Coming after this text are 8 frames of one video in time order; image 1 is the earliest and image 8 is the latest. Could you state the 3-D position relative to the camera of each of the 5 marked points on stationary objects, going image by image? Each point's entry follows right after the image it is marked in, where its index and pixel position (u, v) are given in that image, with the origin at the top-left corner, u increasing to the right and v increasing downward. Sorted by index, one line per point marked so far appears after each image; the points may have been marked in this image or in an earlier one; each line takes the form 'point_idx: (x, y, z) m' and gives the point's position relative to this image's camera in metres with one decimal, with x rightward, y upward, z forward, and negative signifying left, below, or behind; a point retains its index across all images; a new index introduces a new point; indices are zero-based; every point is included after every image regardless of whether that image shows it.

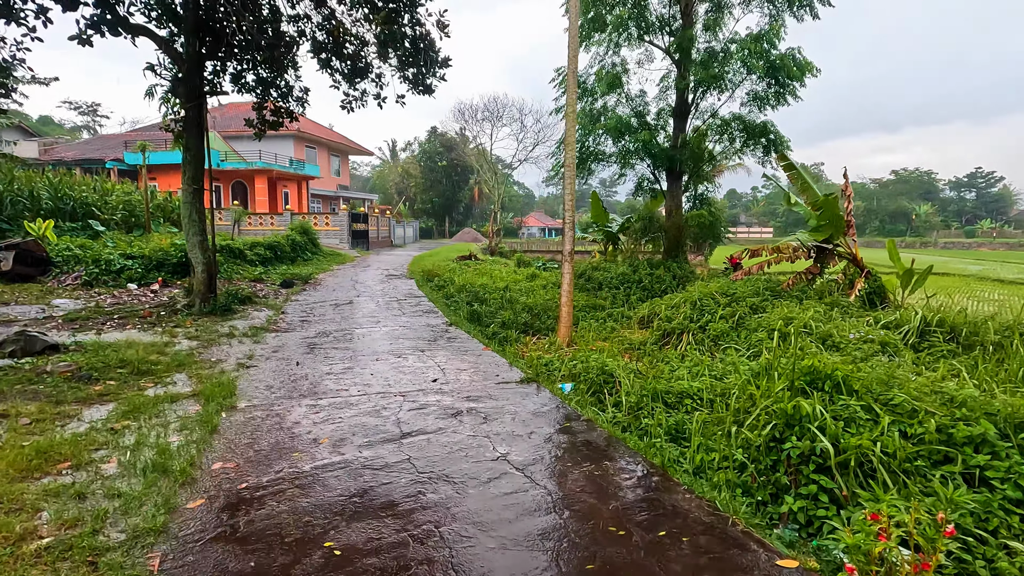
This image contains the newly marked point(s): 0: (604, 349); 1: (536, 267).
0: (+1.0, -0.6, +5.6) m
1: (+0.6, +0.5, +12.9) m
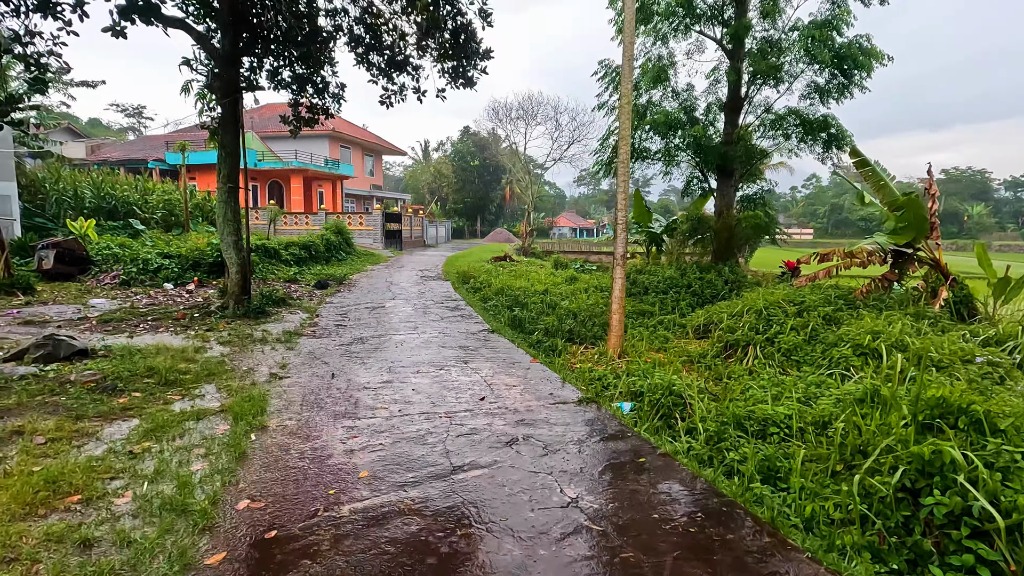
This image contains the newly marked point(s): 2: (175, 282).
0: (+1.4, -0.7, +5.1) m
1: (+1.5, +0.4, +12.5) m
2: (-5.5, +0.1, +8.8) m
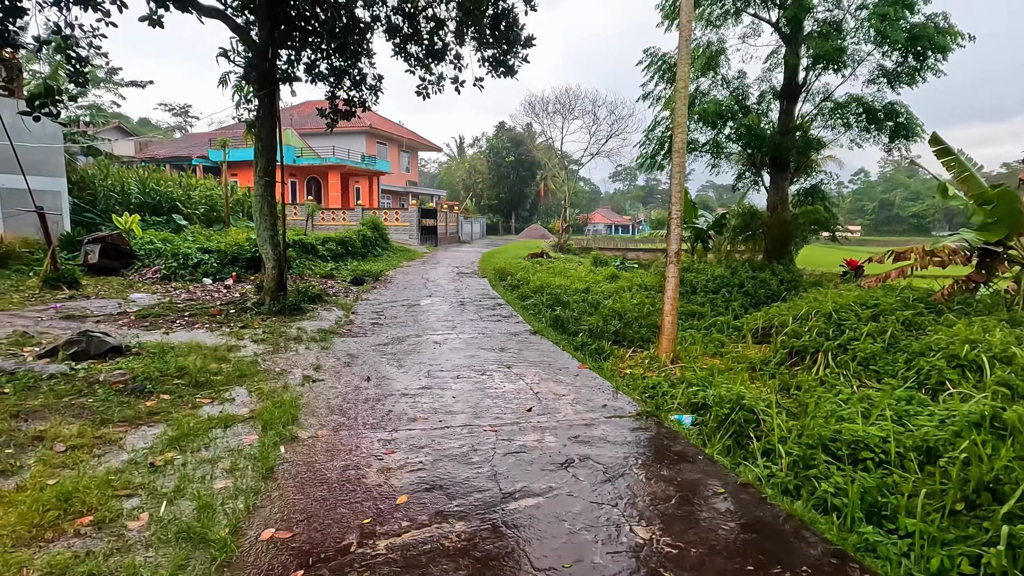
0: (+1.8, -0.7, +4.7) m
1: (+2.3, +0.5, +12.0) m
2: (-4.9, +0.2, +8.8) m
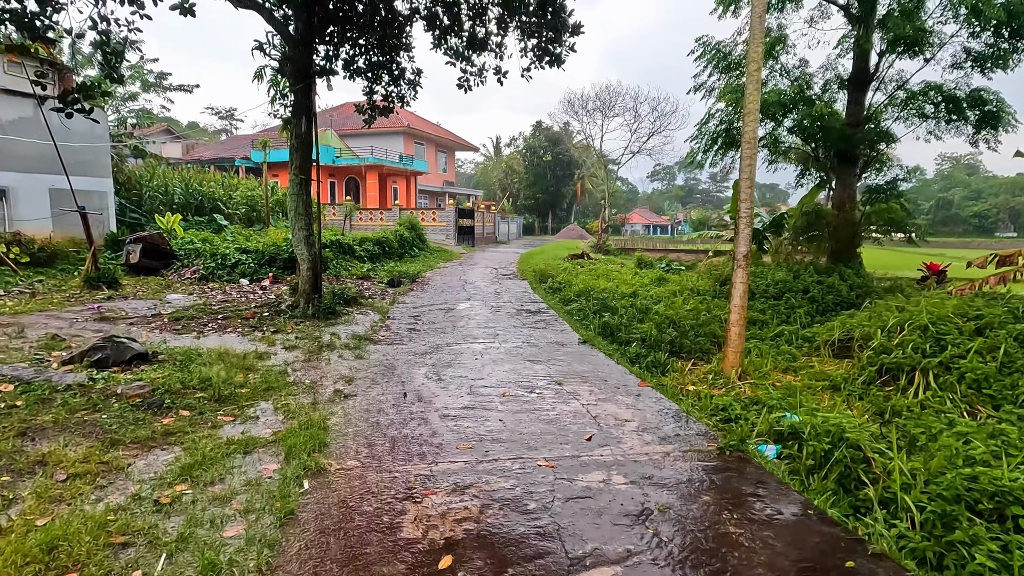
0: (+2.2, -0.8, +4.1) m
1: (+3.2, +0.4, +11.4) m
2: (-4.2, +0.2, +8.7) m
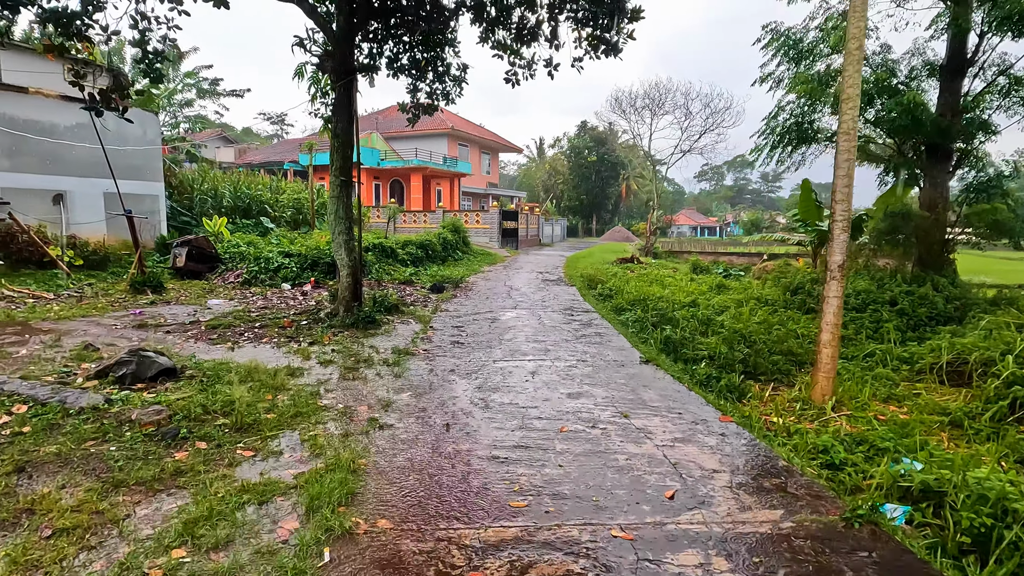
0: (+2.6, -0.9, +3.5) m
1: (+4.1, +0.2, +10.7) m
2: (-3.5, +0.1, +8.5) m
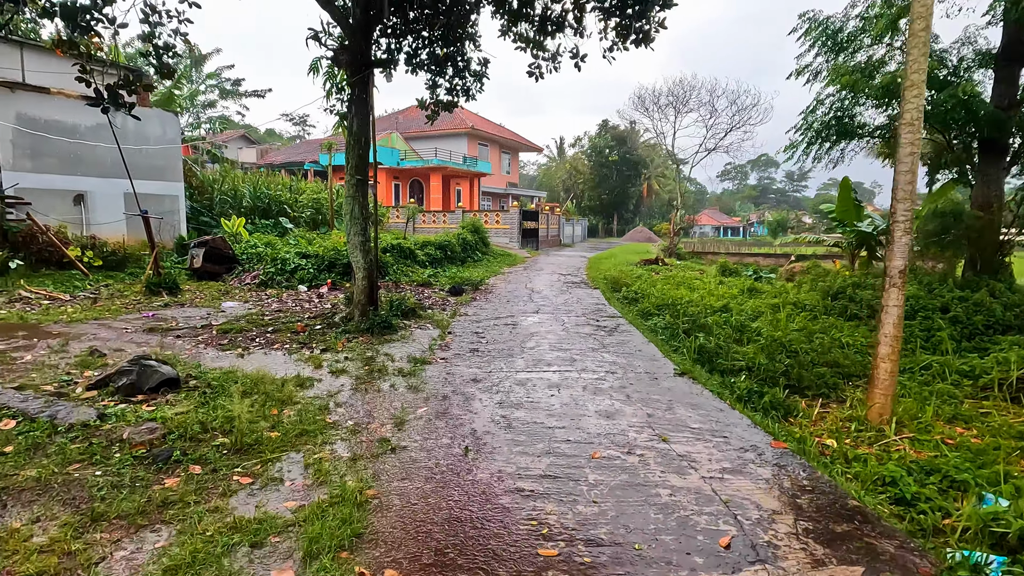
0: (+2.7, -0.9, +3.1) m
1: (+4.5, +0.2, +10.2) m
2: (-3.2, +0.1, +8.3) m
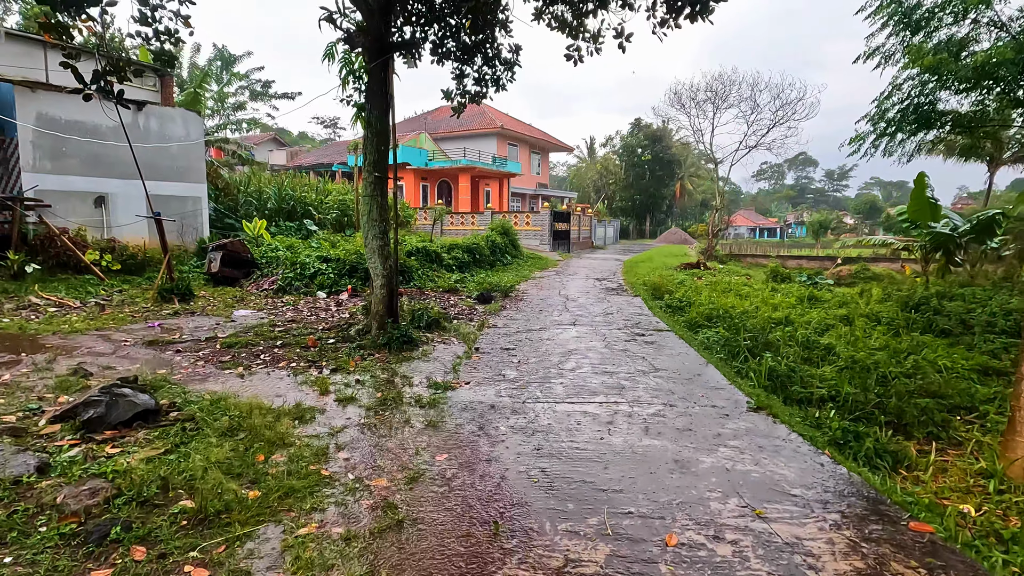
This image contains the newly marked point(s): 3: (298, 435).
0: (+2.9, -1.0, +2.3) m
1: (+5.1, +0.1, +9.3) m
2: (-2.7, 0.0, +7.8) m
3: (-1.1, -0.8, +2.9) m
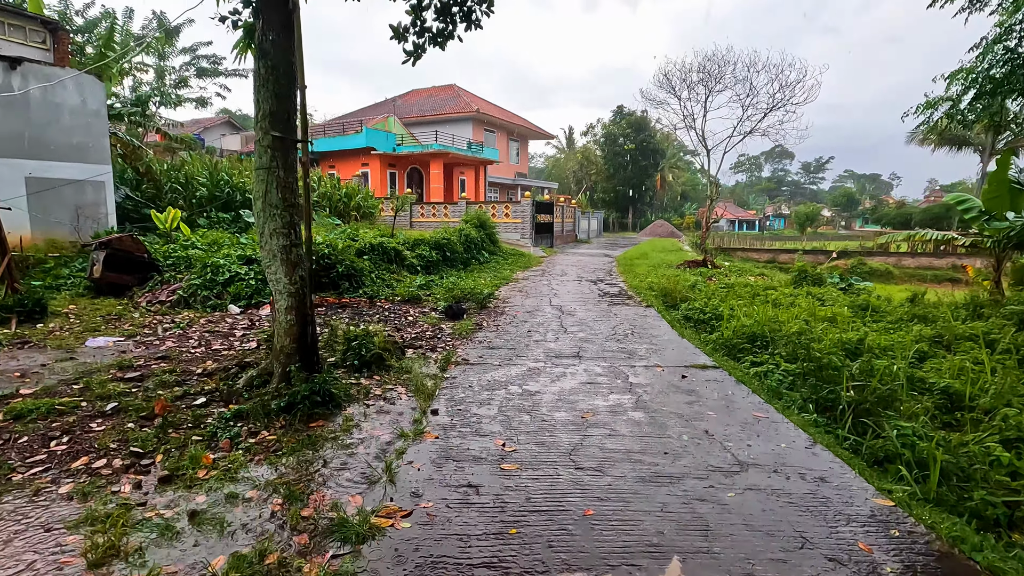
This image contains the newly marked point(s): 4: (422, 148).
0: (+2.9, -1.2, +0.6) m
1: (+4.8, 0.0, +7.7) m
2: (-2.9, -0.2, +5.9) m
3: (-1.2, -1.0, +1.0) m
4: (-3.3, +5.1, +19.7) m
